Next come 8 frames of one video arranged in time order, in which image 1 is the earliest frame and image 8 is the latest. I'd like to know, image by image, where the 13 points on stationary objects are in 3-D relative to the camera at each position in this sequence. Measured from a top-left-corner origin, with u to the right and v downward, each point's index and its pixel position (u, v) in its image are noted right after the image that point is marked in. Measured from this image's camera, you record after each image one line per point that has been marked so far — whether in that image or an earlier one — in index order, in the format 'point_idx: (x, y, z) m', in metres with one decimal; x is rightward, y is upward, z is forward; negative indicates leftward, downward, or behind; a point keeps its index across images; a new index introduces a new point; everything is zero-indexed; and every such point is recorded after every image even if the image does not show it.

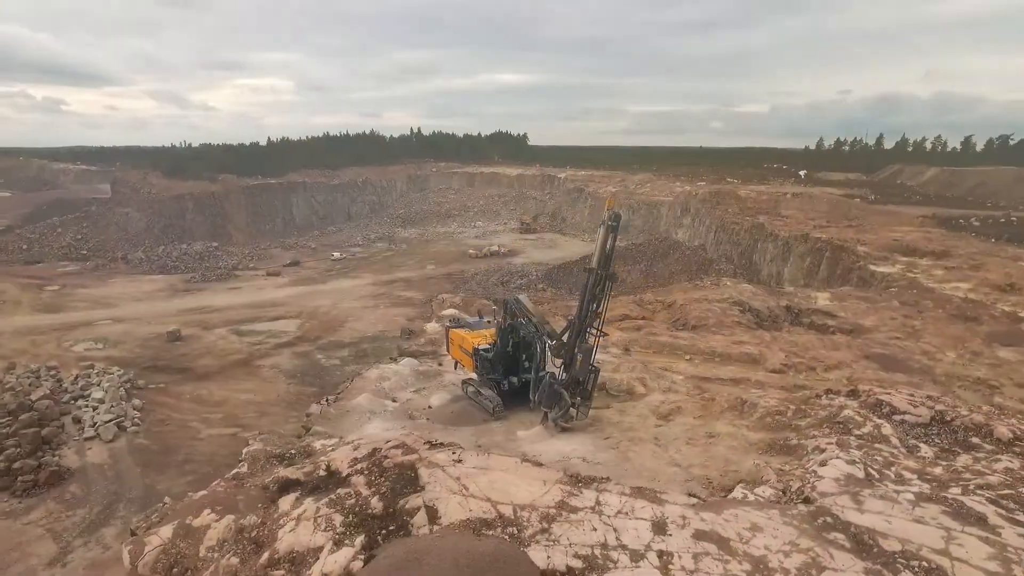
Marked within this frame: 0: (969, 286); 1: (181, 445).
0: (+11.2, +0.1, +15.4) m
1: (-8.8, -4.2, +16.7) m
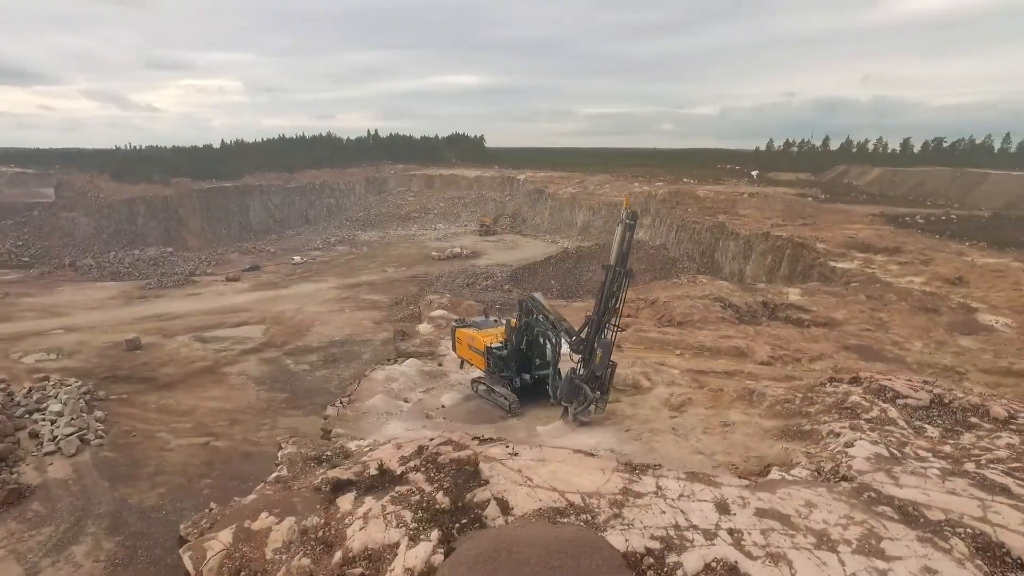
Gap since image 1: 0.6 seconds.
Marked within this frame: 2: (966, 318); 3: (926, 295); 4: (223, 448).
0: (+10.7, +0.2, +16.2) m
1: (-9.4, -4.4, +16.2) m
2: (+9.5, -0.6, +13.0) m
3: (+9.4, -0.2, +14.1) m
4: (-7.6, -4.2, +16.6) m
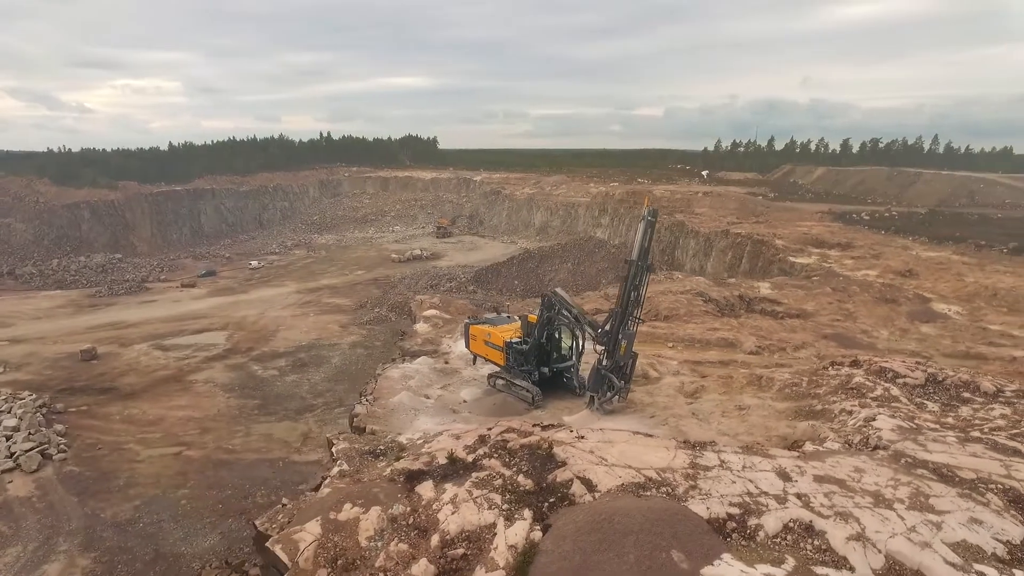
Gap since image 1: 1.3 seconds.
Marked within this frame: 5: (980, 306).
0: (+10.0, +0.4, +17.2) m
1: (-9.8, -4.6, +15.7) m
2: (+9.1, -0.4, +13.9) m
3: (+9.0, 0.0, +15.0) m
4: (-8.1, -4.4, +16.3) m
5: (+10.3, -0.4, +13.8) m
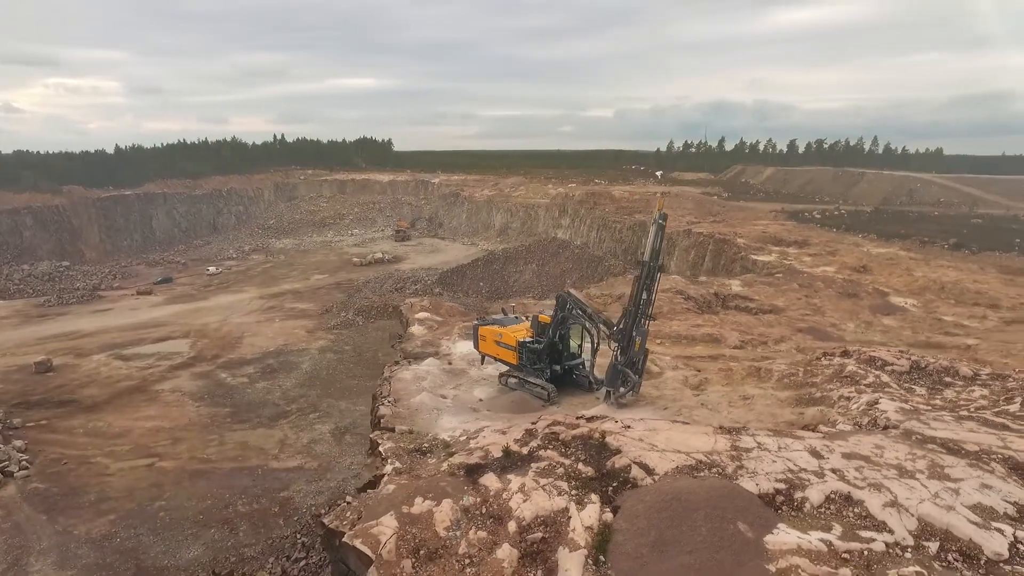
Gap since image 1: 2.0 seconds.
0: (+9.3, +0.6, +18.2) m
1: (-10.3, -4.8, +15.2) m
2: (+8.7, -0.3, +14.8) m
3: (+8.5, +0.1, +15.9) m
4: (-8.6, -4.6, +15.9) m
5: (+9.9, -0.3, +14.7) m
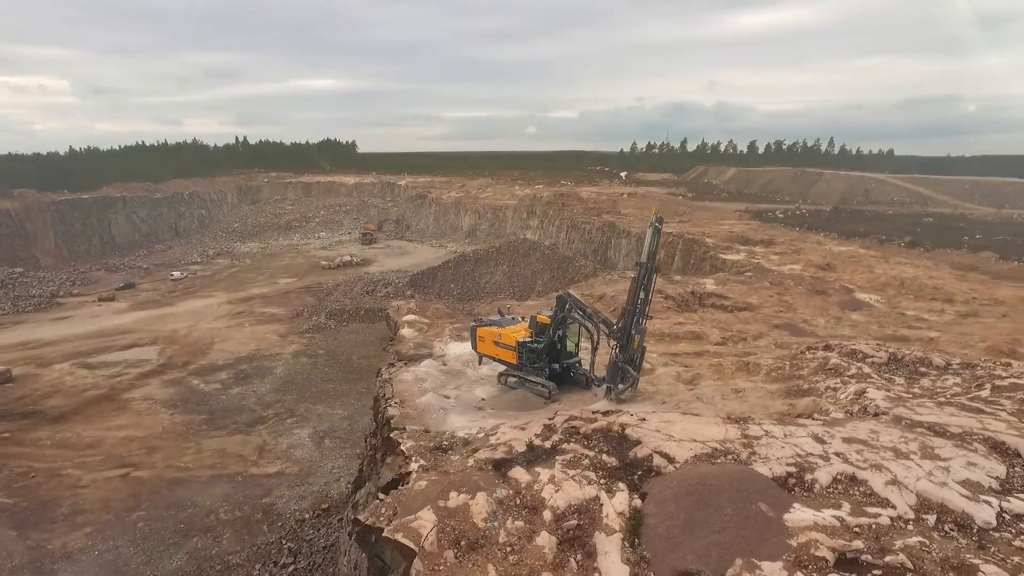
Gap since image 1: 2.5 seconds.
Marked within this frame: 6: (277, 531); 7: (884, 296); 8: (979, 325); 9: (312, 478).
0: (+8.7, +0.6, +18.9) m
1: (-10.7, -5.0, +14.9) m
2: (+8.2, -0.2, +15.4) m
3: (+7.9, +0.2, +16.5) m
4: (-9.1, -4.7, +15.6) m
5: (+9.4, -0.2, +15.5) m
6: (-5.0, -5.2, +13.4) m
7: (+9.2, -0.2, +15.5) m
8: (+9.5, -0.7, +12.7) m
9: (-5.0, -4.7, +15.6) m
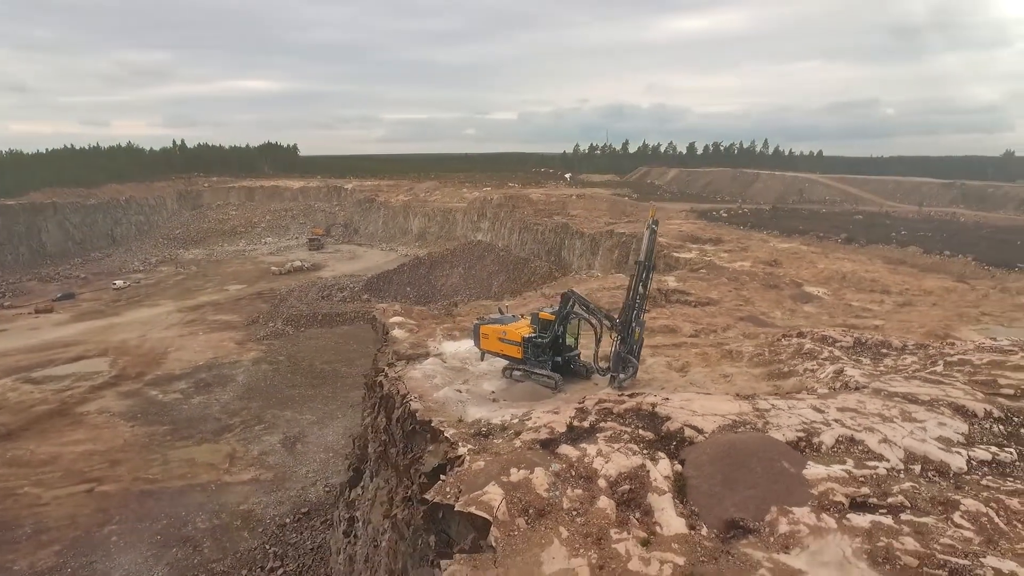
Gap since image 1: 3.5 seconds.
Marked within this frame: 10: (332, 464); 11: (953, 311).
0: (+7.6, +0.8, +20.1) m
1: (-11.2, -5.2, +14.4) m
2: (+7.5, -0.1, +16.6) m
3: (+7.1, +0.3, +17.7) m
4: (-9.7, -5.0, +15.3) m
5: (+8.7, 0.0, +16.7) m
6: (-5.4, -5.3, +13.4) m
7: (+8.4, 0.0, +16.7) m
8: (+9.0, -0.5, +14.0) m
9: (-5.6, -4.8, +15.6) m
10: (-4.7, -4.6, +16.6) m
11: (+9.9, -0.5, +14.0) m
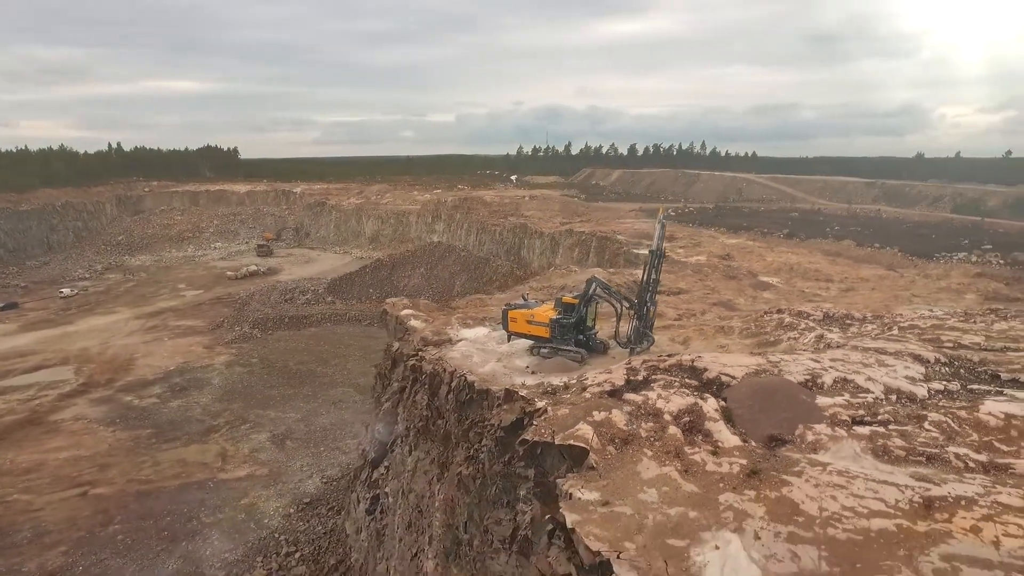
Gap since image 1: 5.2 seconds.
0: (+6.7, +1.1, +21.8) m
1: (-11.3, -5.3, +14.4) m
2: (+7.0, +0.2, +18.4) m
3: (+6.4, +0.6, +19.4) m
4: (-9.9, -5.1, +15.4) m
5: (+8.1, +0.3, +18.6) m
6: (-5.5, -5.3, +13.9) m
7: (+7.9, +0.3, +18.6) m
8: (+8.7, -0.2, +15.9) m
9: (-5.8, -4.9, +16.1) m
10: (-5.1, -4.6, +17.2) m
11: (+9.6, -0.1, +16.0) m
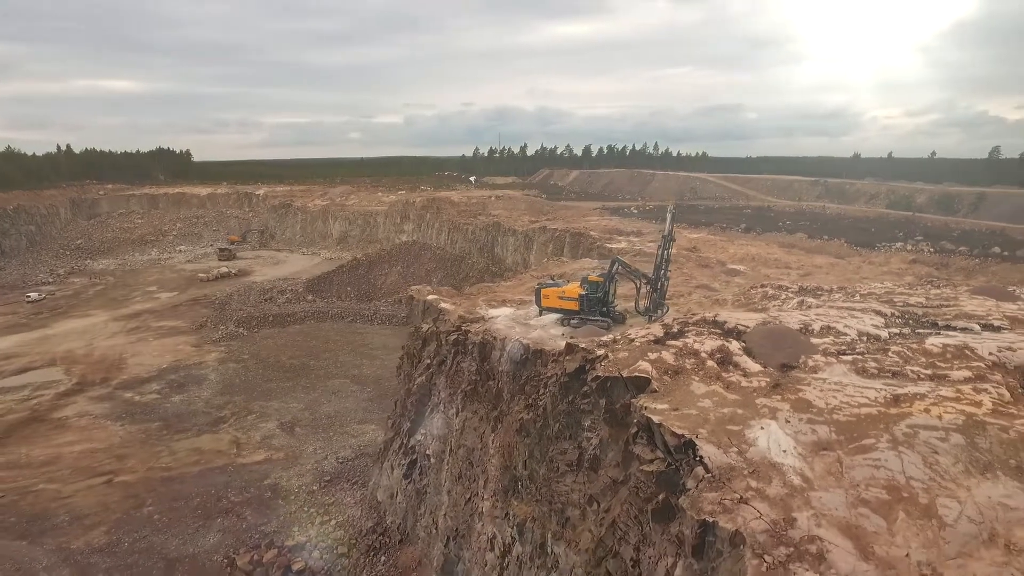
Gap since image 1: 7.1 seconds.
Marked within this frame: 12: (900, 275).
0: (+6.2, +1.5, +23.9) m
1: (-11.1, -5.3, +15.1) m
2: (+6.7, +0.6, +20.5) m
3: (+6.1, +1.0, +21.4) m
4: (-9.7, -5.0, +16.2) m
5: (+7.9, +0.7, +20.8) m
6: (-5.2, -5.1, +15.1) m
7: (+7.6, +0.7, +20.7) m
8: (+8.7, +0.2, +18.2) m
9: (-5.8, -4.7, +17.2) m
10: (-5.1, -4.5, +18.4) m
11: (+9.5, +0.3, +18.3) m
12: (+11.1, +0.4, +18.0) m
